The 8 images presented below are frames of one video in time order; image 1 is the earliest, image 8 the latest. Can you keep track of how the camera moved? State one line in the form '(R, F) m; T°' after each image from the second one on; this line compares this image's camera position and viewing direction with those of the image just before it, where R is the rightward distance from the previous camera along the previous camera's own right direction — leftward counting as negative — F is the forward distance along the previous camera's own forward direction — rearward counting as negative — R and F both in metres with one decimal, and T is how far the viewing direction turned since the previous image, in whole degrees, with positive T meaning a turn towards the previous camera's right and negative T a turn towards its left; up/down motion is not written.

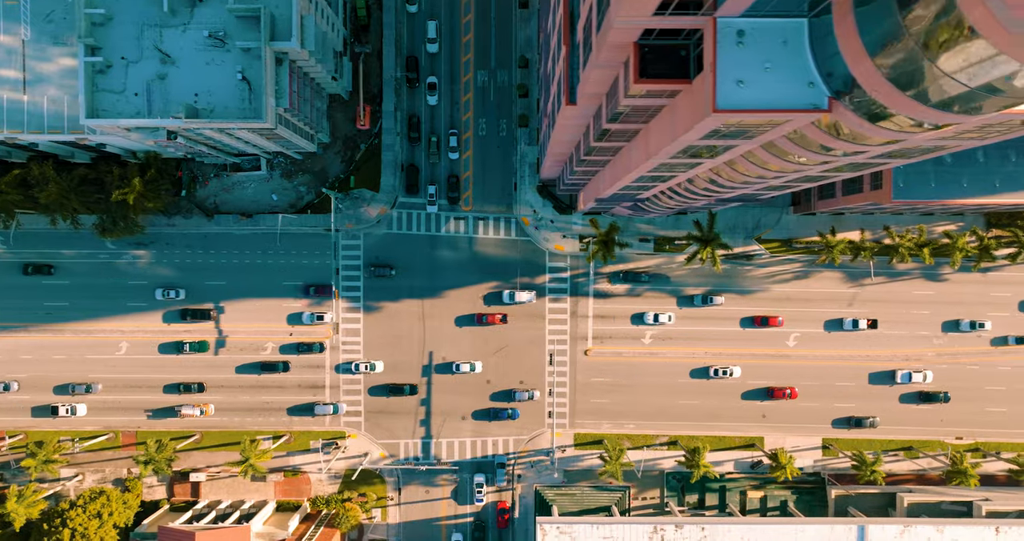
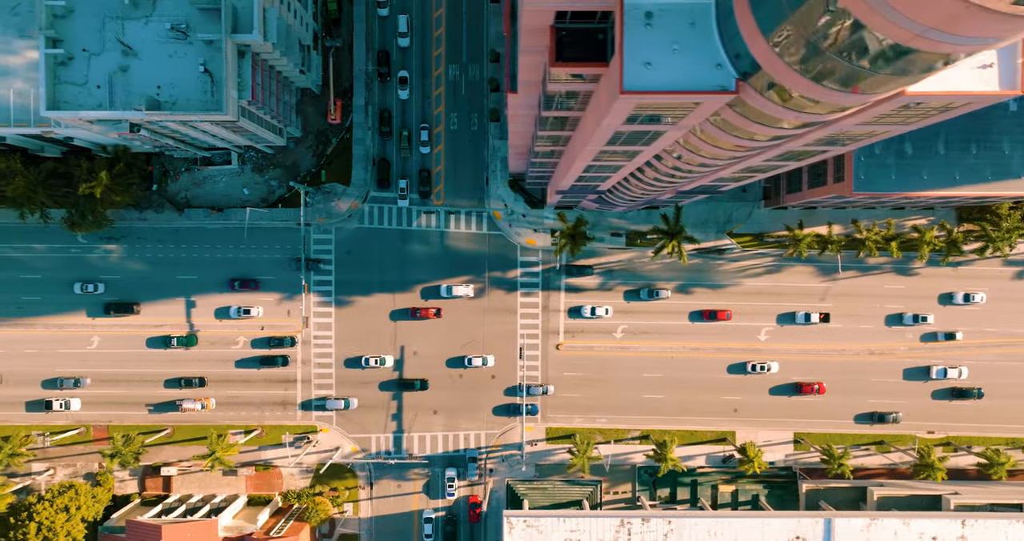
(+2.5, 0.0) m; 0°
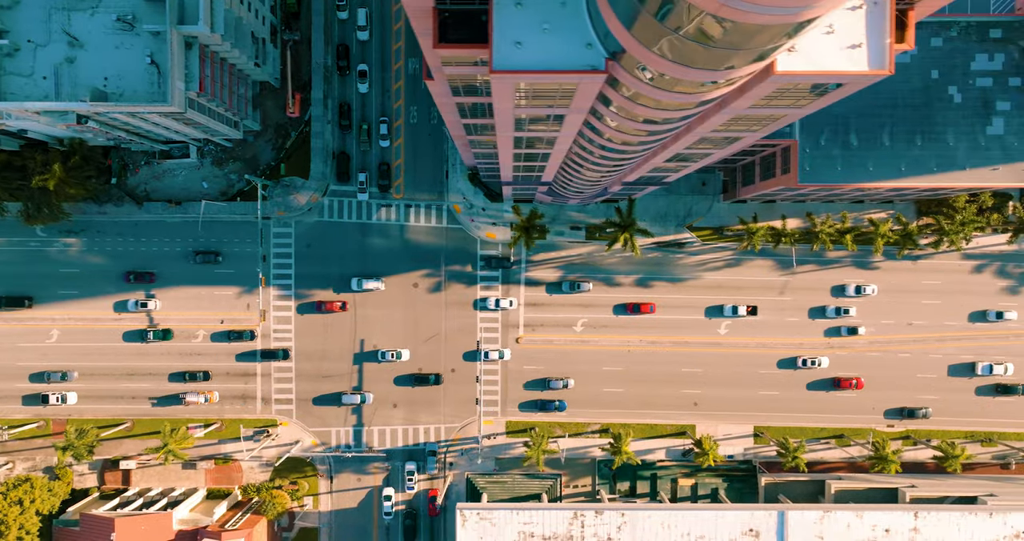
(+3.6, 0.0) m; 0°
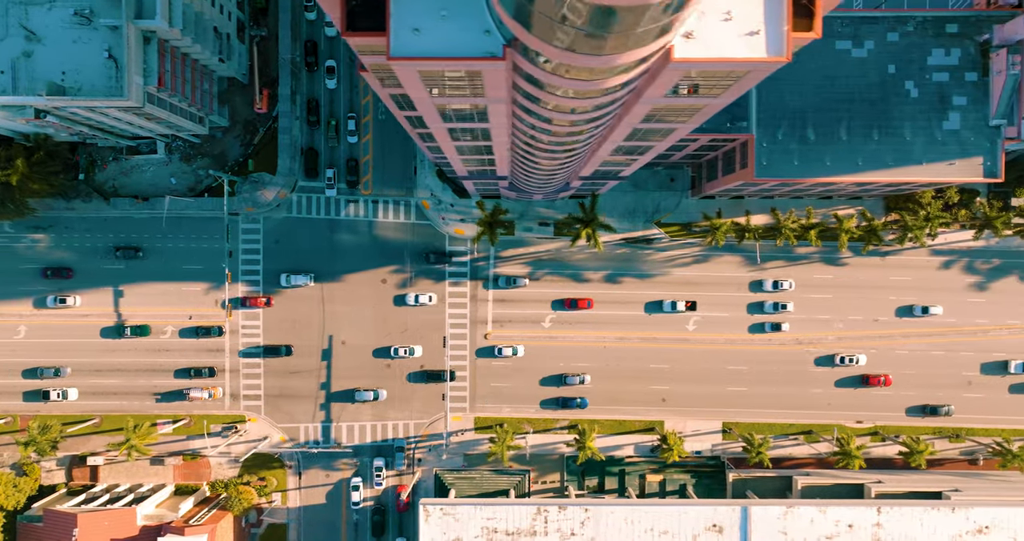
(+2.8, 0.0) m; 0°
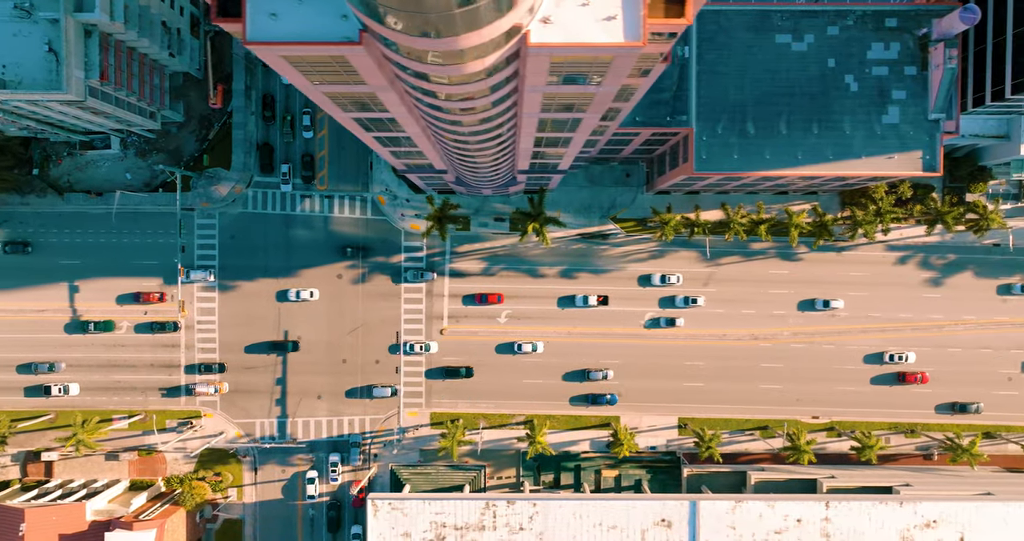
(+3.9, 0.0) m; 0°
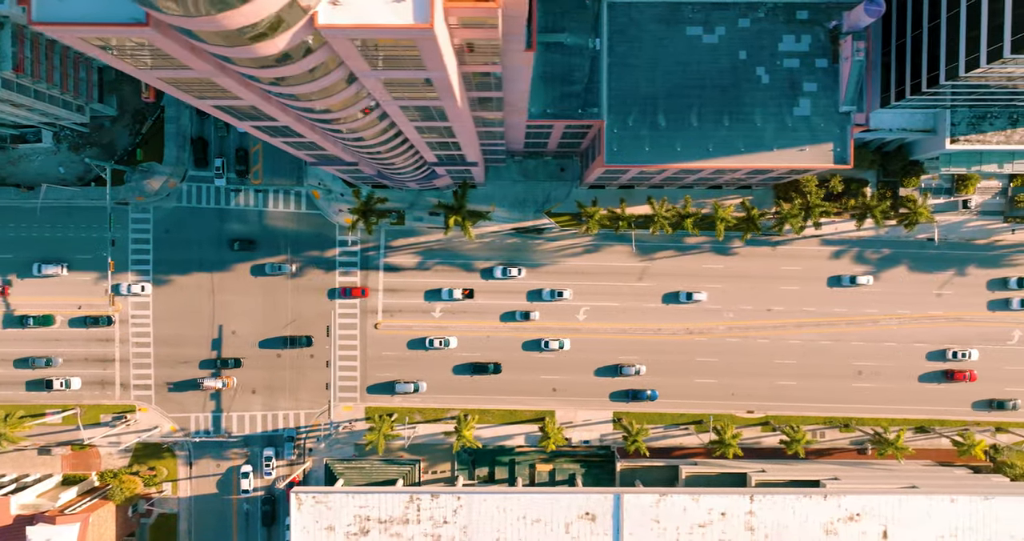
(+5.8, 0.0) m; 0°
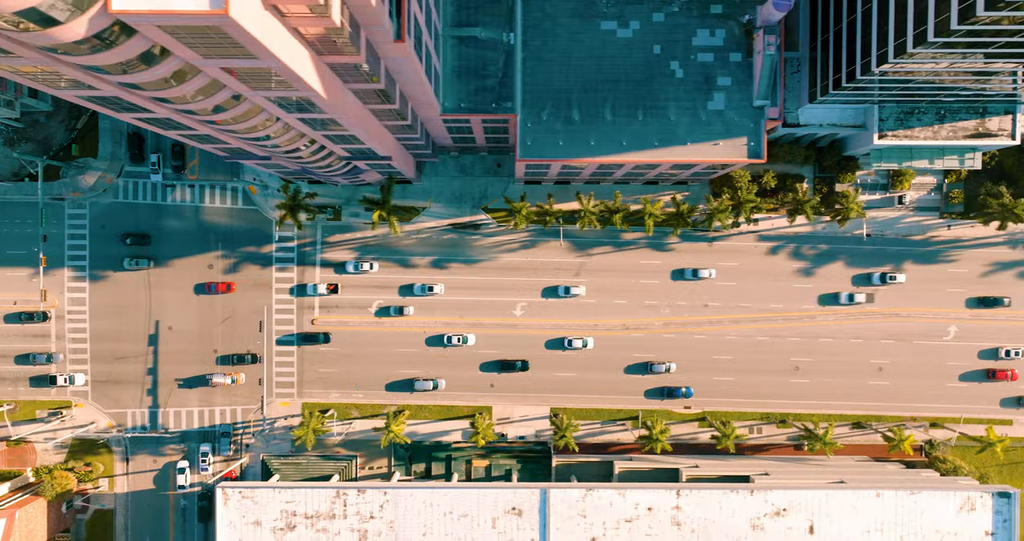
(+5.7, 0.0) m; 0°
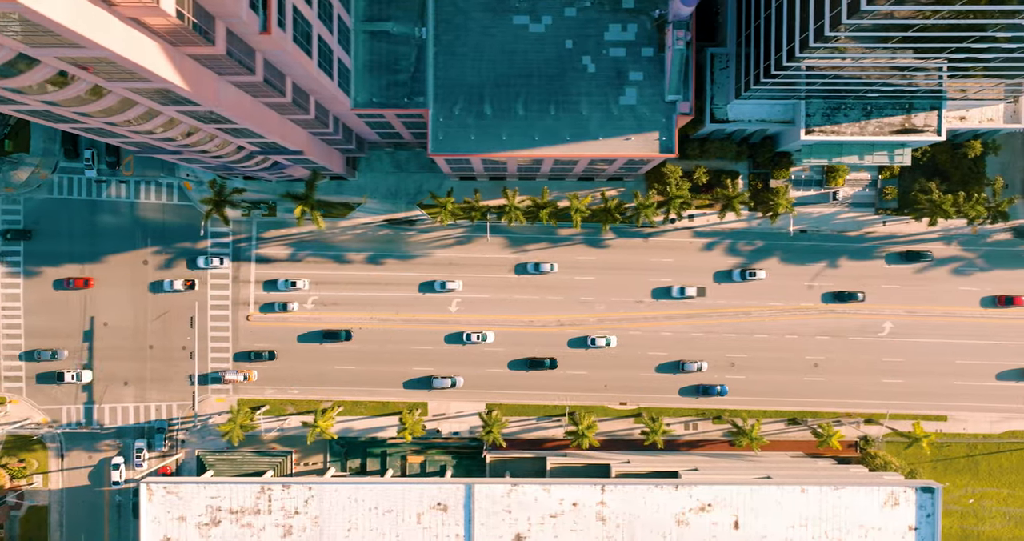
(+5.8, 0.0) m; 0°
